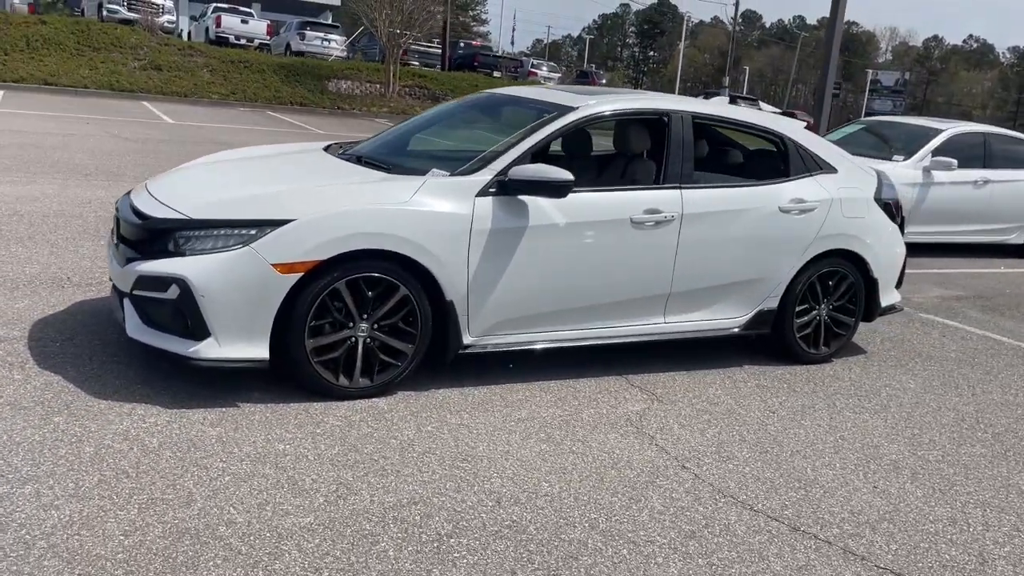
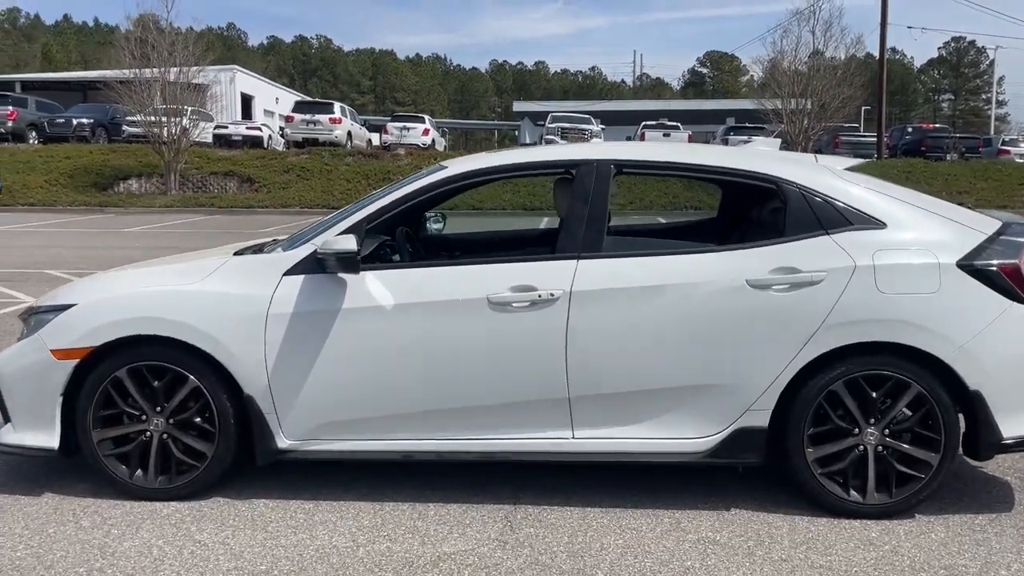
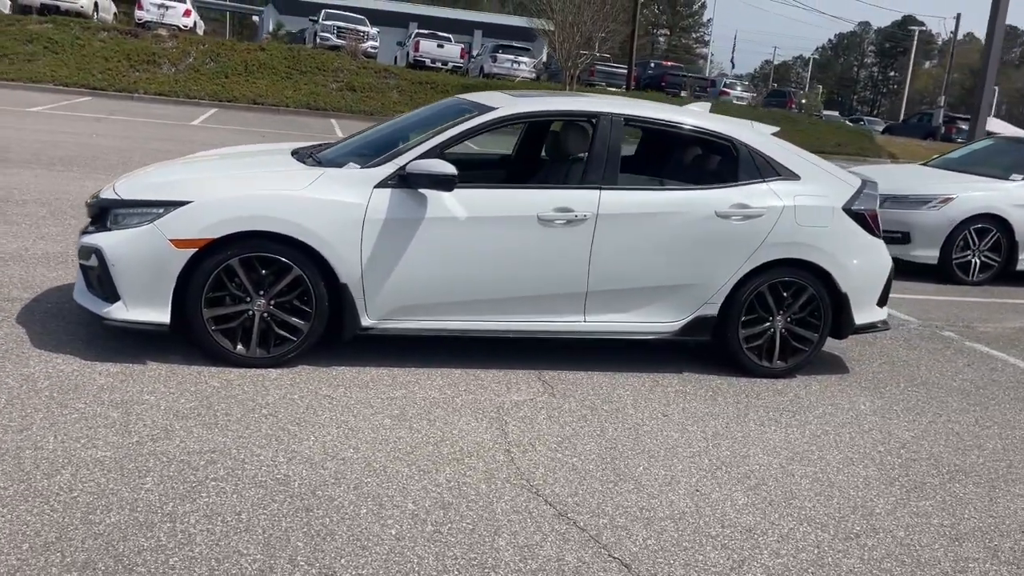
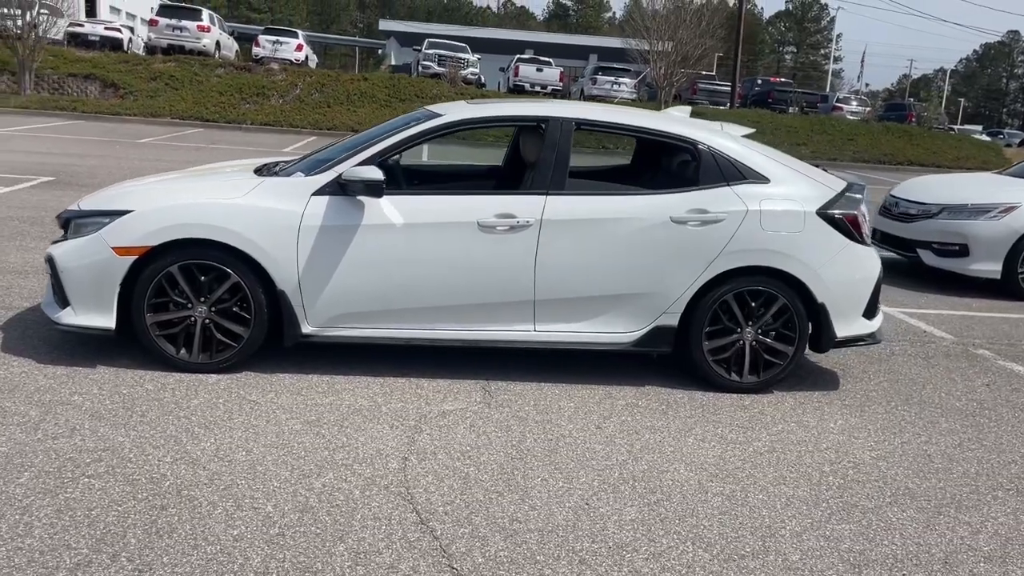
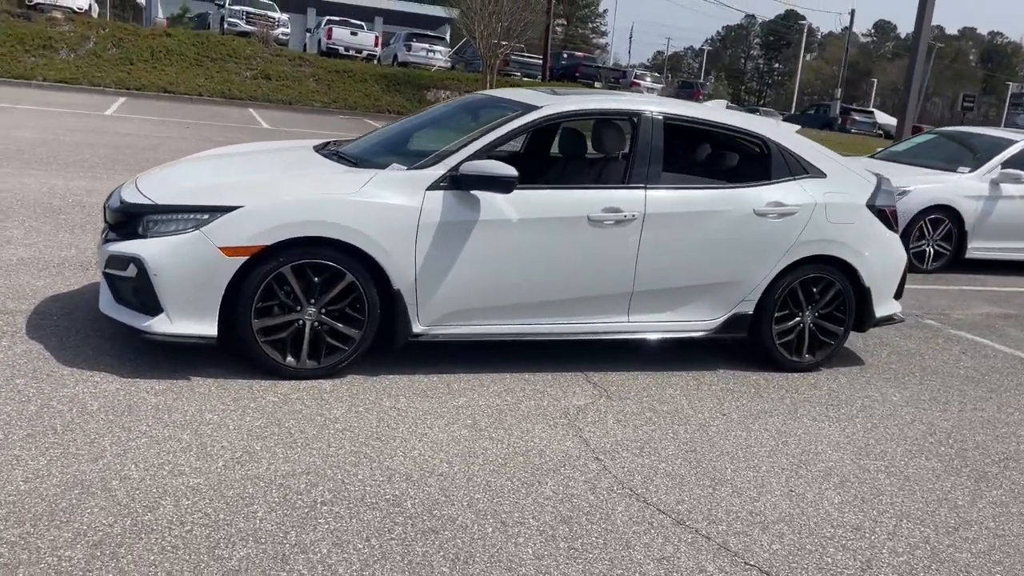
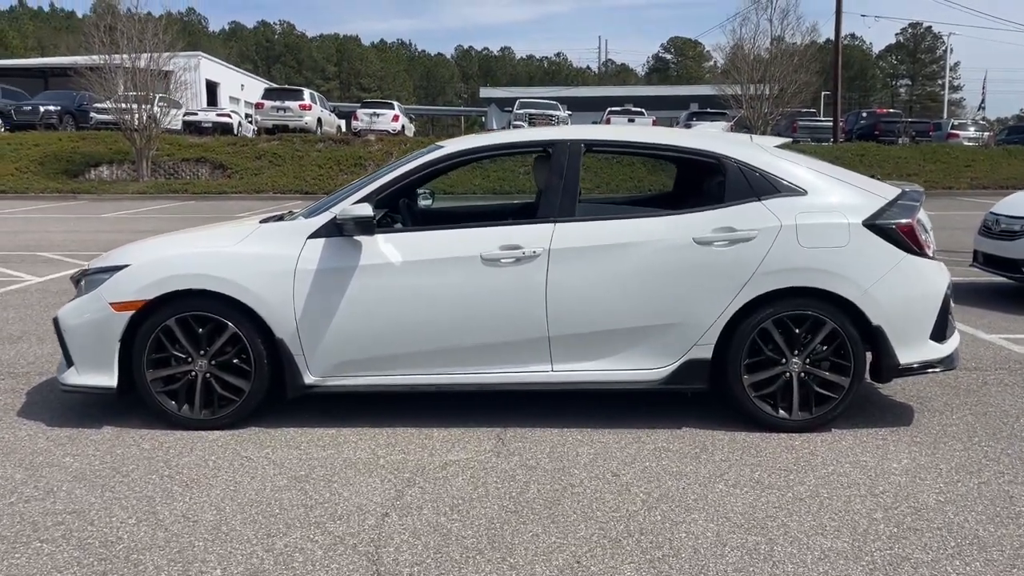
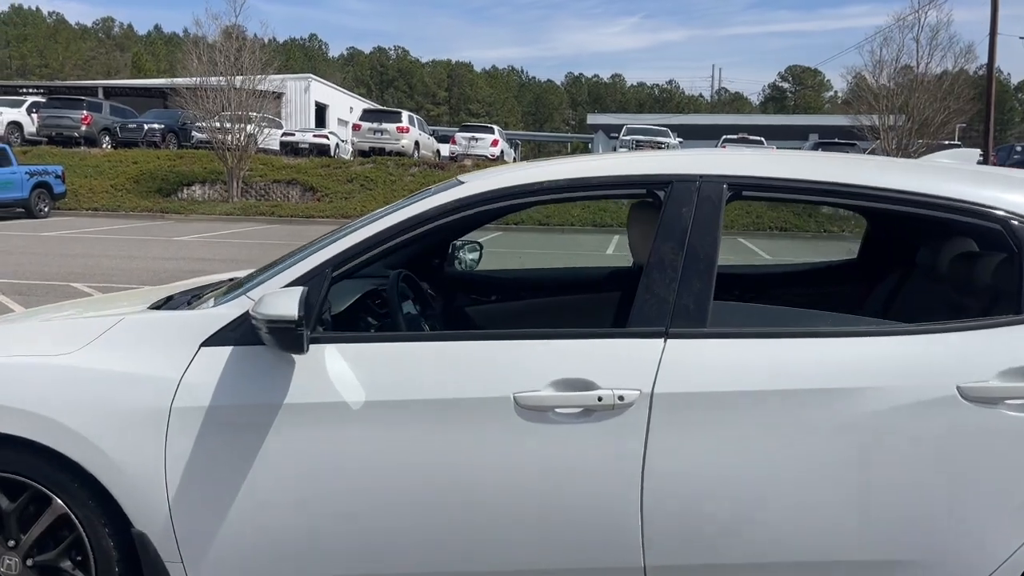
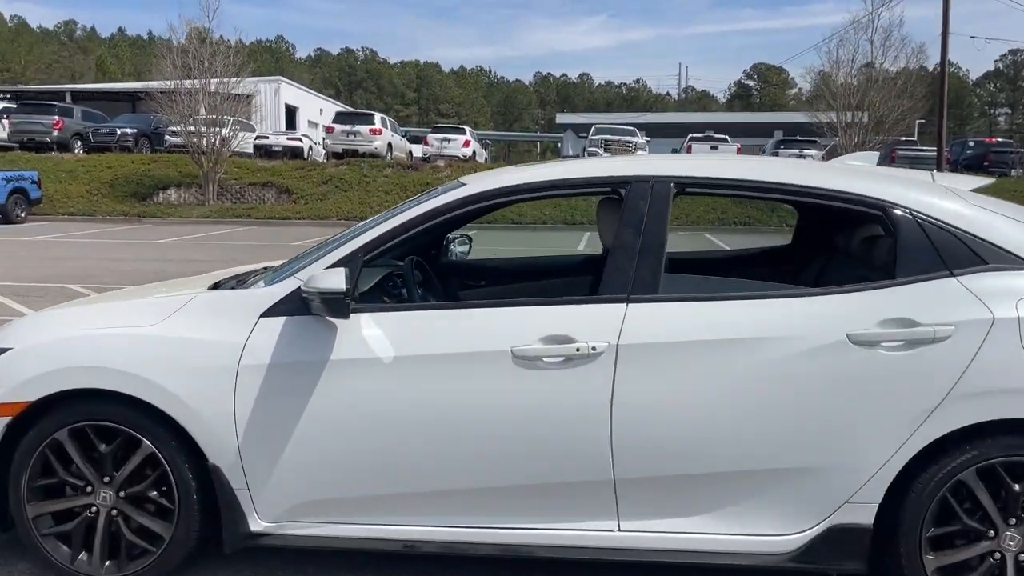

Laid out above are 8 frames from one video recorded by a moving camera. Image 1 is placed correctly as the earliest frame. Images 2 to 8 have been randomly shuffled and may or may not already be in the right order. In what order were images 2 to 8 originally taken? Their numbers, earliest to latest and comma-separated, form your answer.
5, 3, 4, 6, 2, 8, 7
